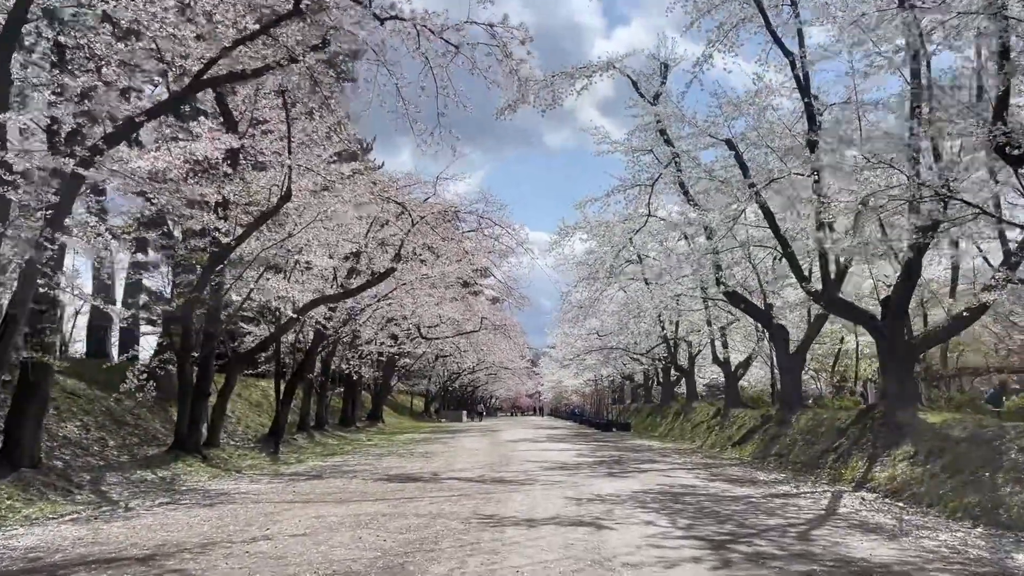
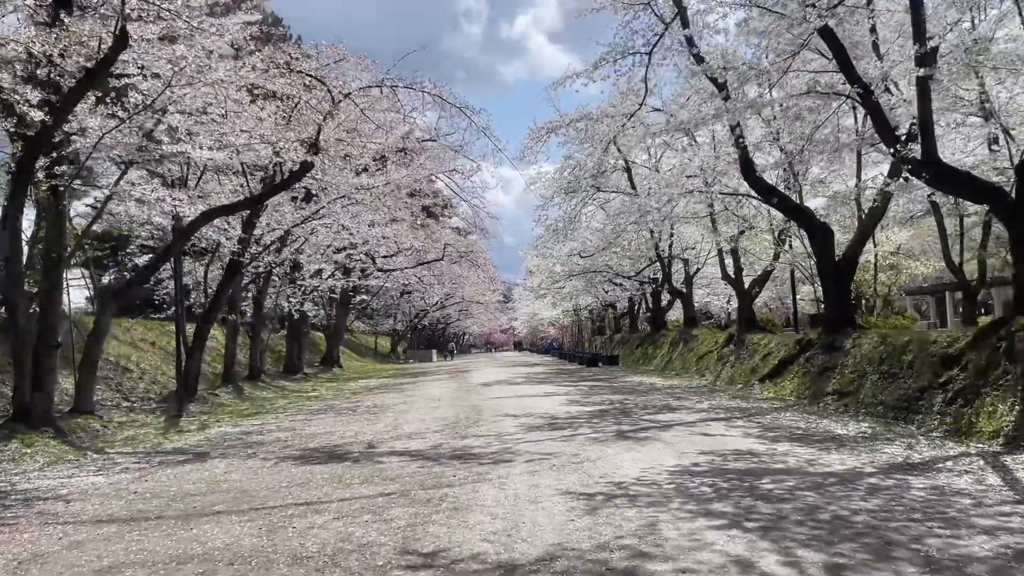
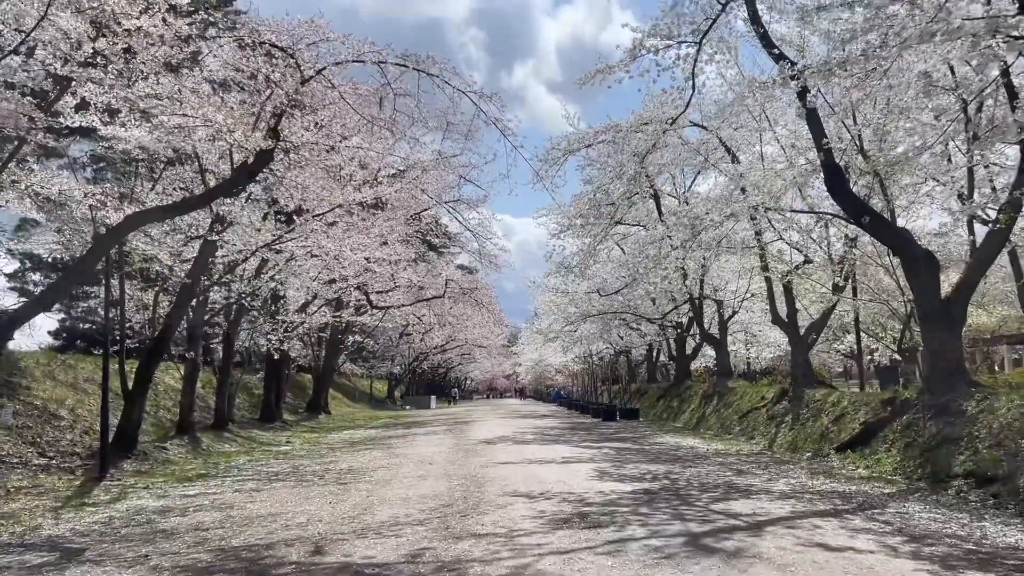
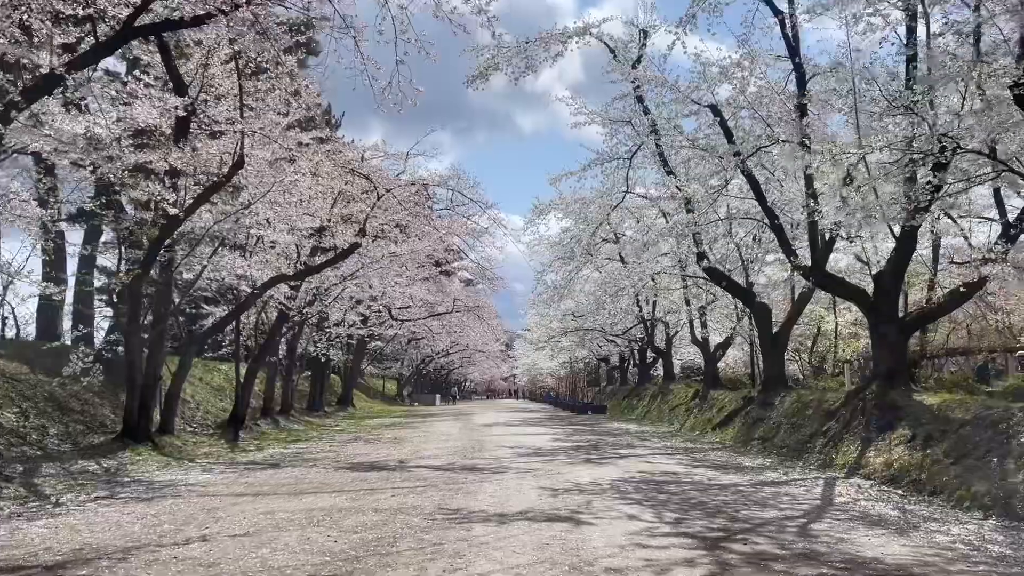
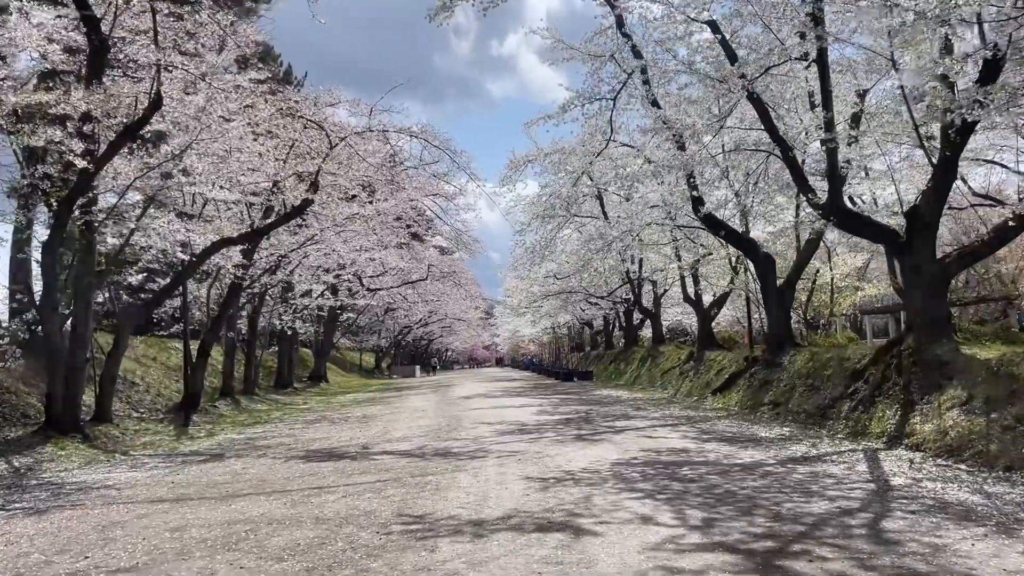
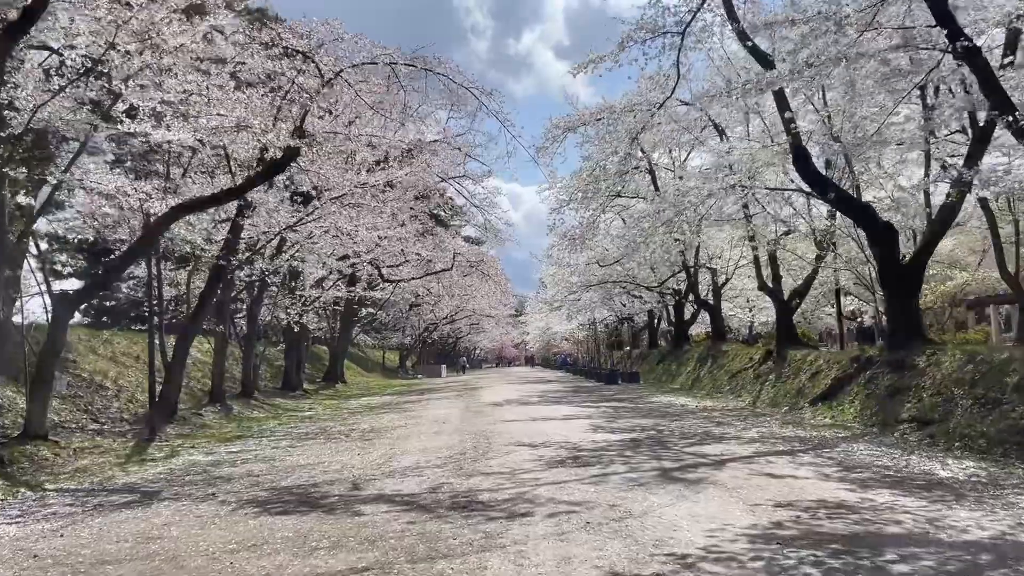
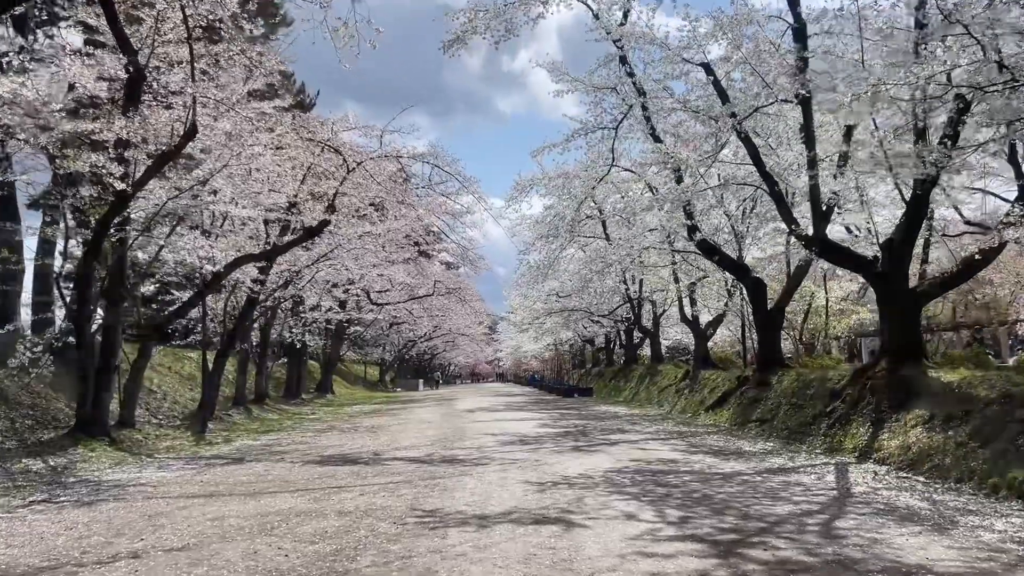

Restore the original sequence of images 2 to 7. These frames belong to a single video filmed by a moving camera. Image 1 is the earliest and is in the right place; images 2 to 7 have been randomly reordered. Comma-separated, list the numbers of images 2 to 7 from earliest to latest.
4, 7, 5, 2, 6, 3
